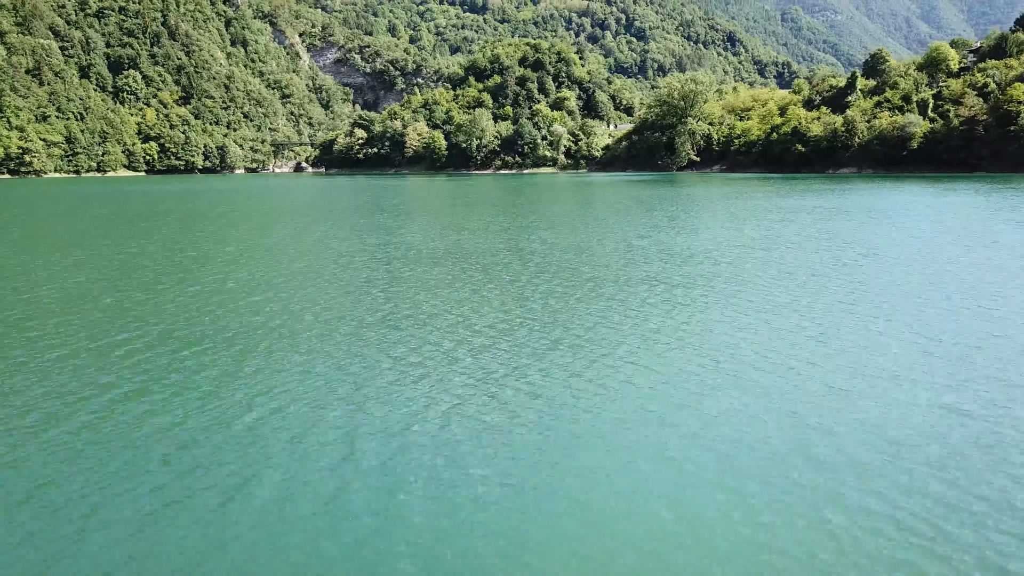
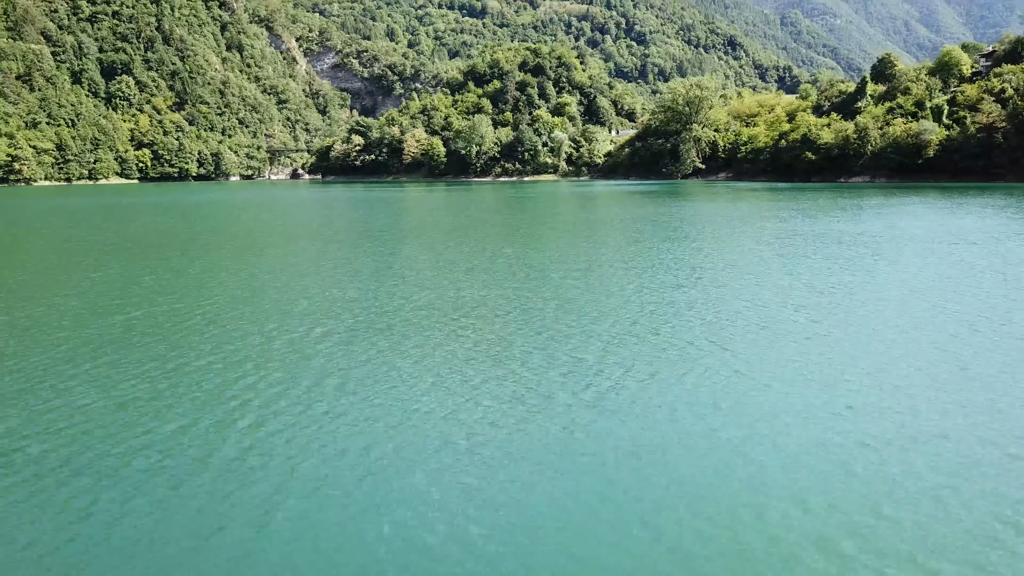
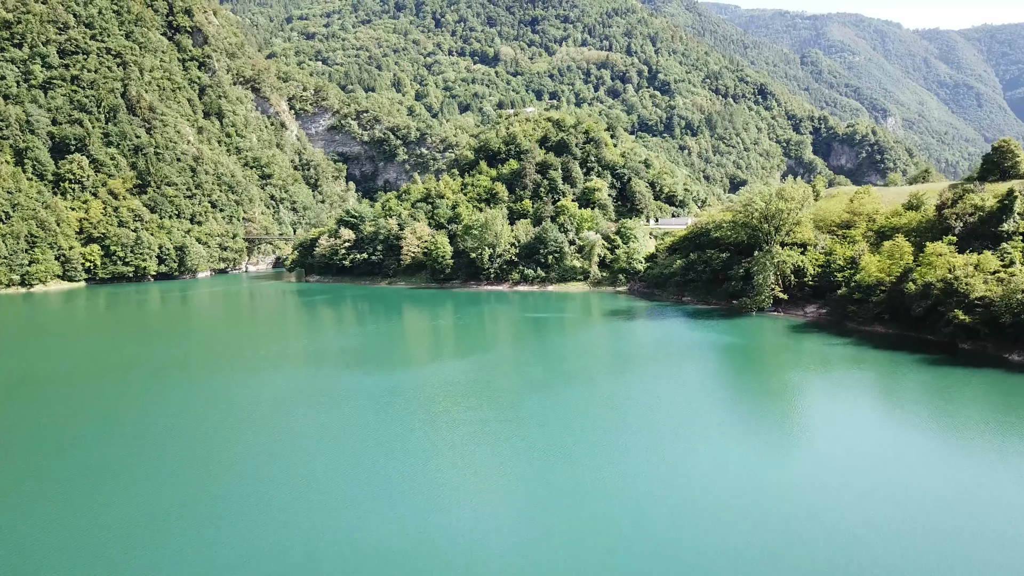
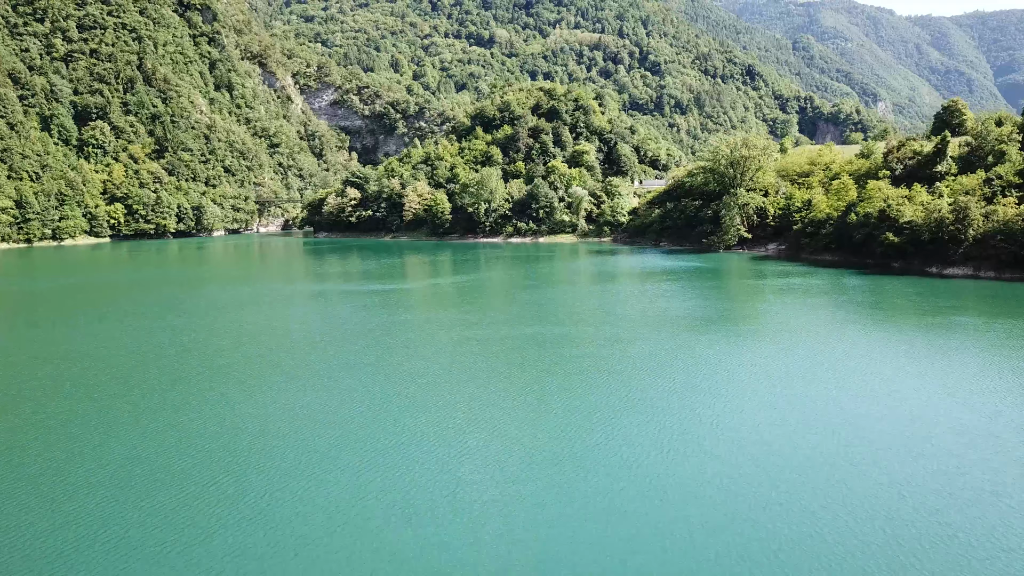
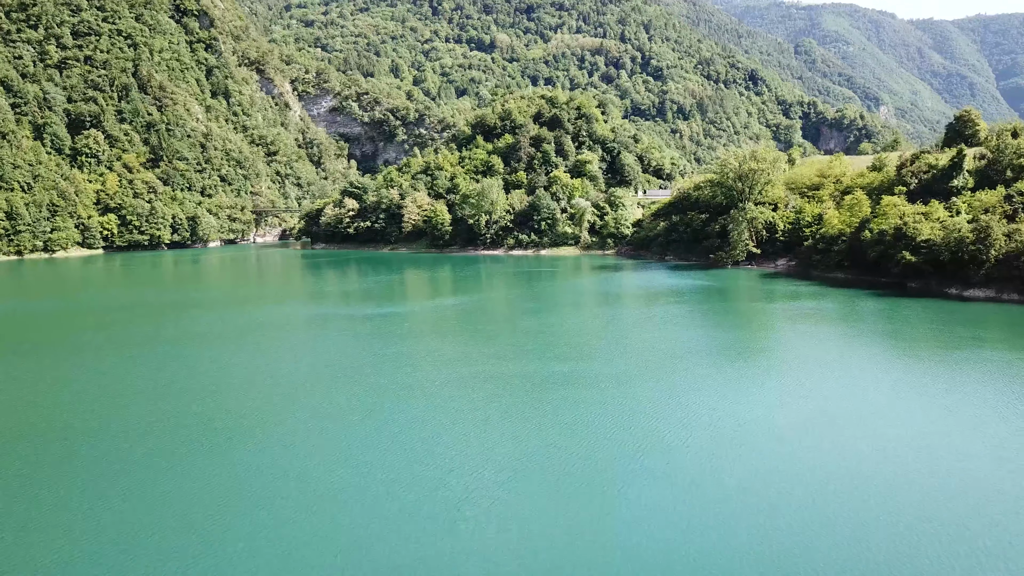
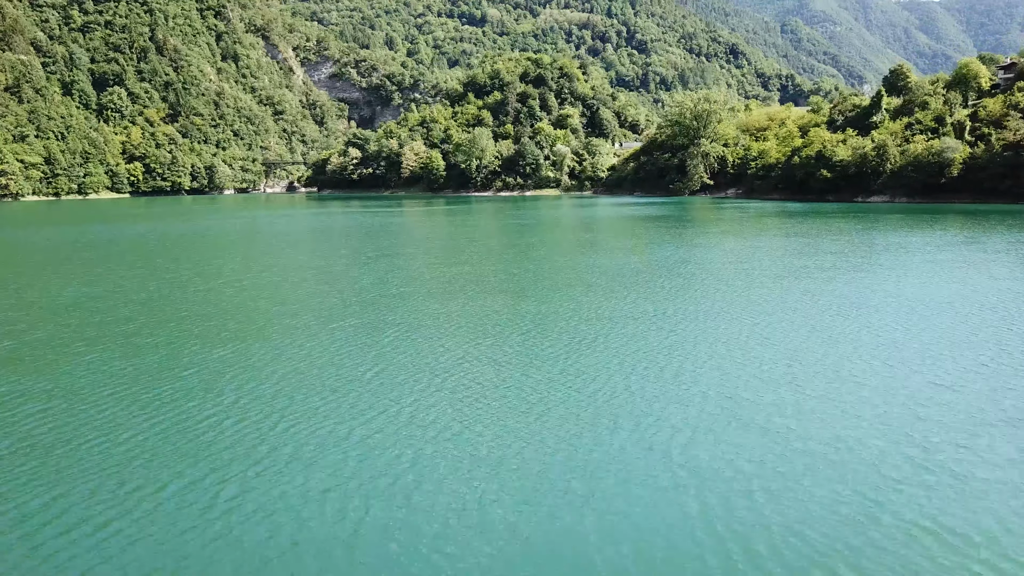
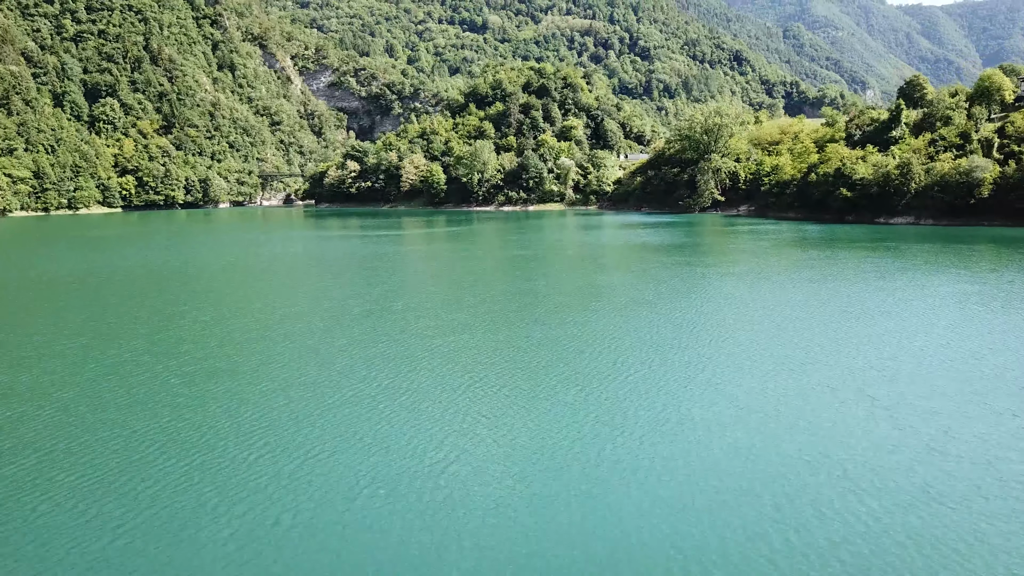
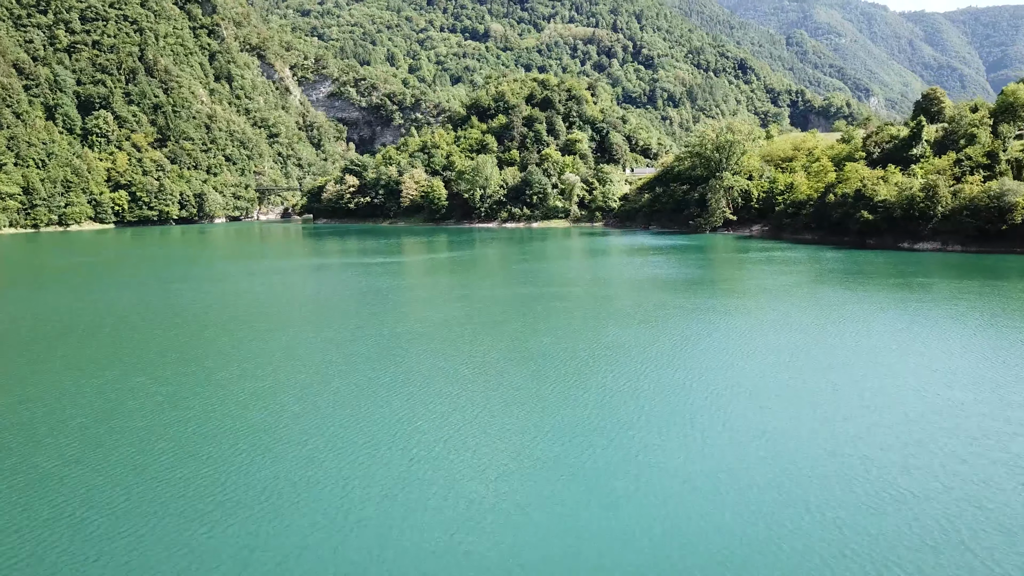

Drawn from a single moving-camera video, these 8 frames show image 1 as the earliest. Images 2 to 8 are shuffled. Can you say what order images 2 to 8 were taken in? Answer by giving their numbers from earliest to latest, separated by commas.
2, 6, 7, 8, 4, 5, 3
